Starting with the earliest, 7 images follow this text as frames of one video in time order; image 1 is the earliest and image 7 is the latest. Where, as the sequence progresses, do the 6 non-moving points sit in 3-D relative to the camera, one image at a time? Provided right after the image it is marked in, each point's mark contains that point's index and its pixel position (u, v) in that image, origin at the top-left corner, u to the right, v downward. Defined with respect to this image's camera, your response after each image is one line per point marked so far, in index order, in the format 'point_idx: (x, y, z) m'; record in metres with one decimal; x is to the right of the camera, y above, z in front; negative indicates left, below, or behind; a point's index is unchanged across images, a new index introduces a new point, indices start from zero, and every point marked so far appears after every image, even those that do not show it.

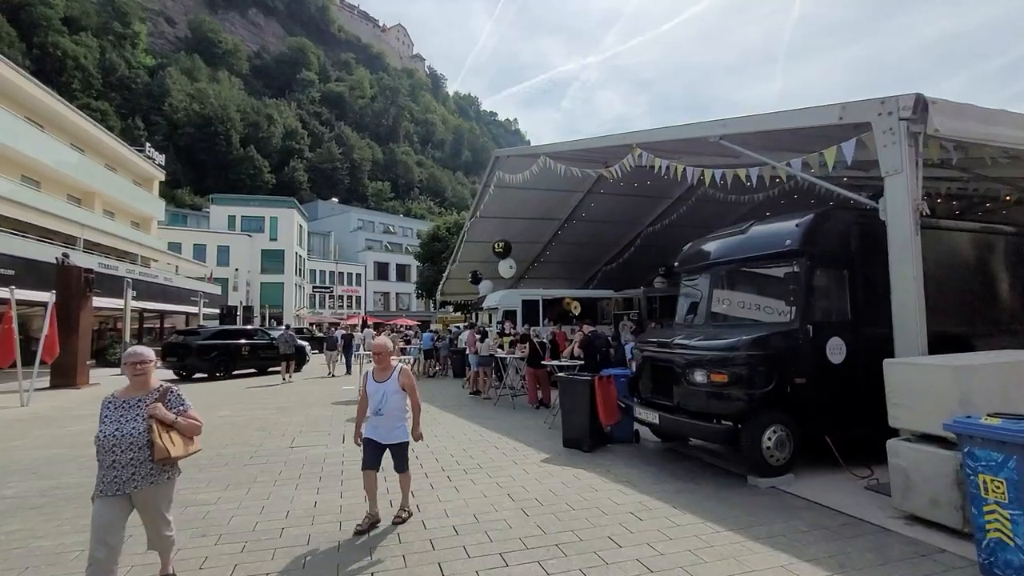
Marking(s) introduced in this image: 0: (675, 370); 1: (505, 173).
0: (+1.9, -1.0, +5.7) m
1: (-0.3, +4.7, +19.8) m
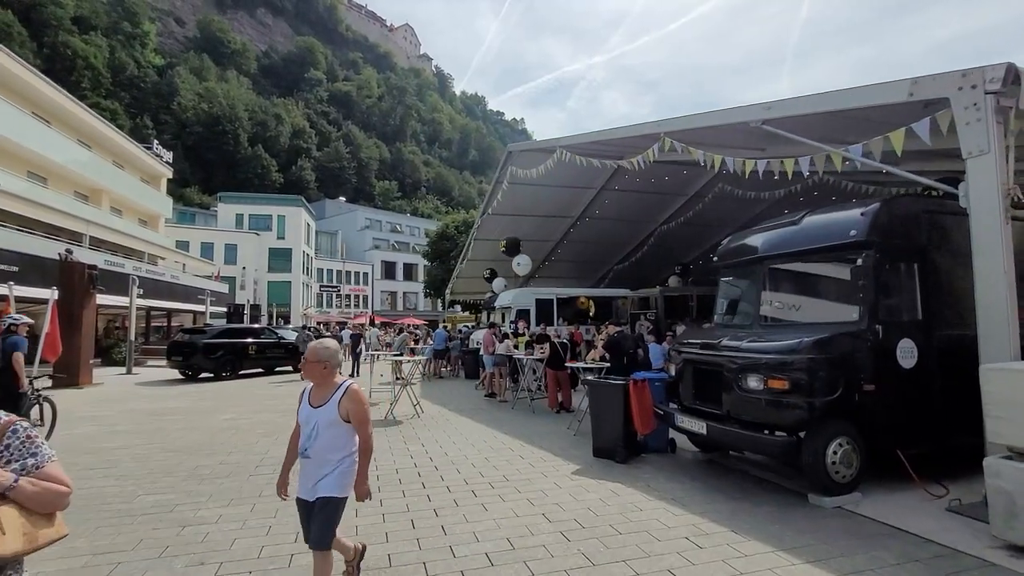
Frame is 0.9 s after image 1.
0: (+2.2, -0.9, +5.1) m
1: (+0.3, +4.7, +19.3) m
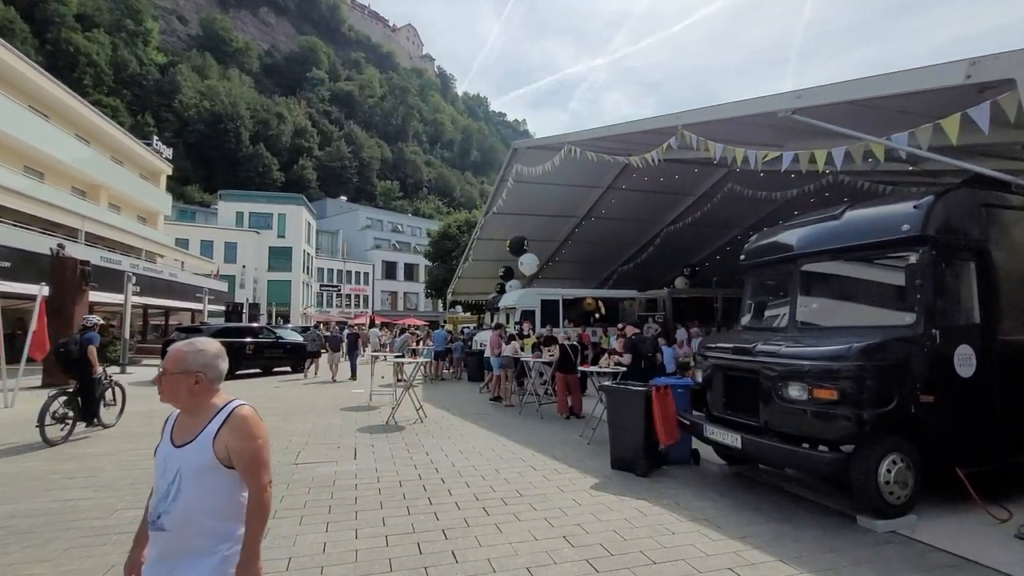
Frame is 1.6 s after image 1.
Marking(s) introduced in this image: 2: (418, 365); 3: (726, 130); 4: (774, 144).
0: (+2.4, -0.9, +4.7) m
1: (+0.5, +4.7, +18.9) m
2: (-2.3, -1.9, +12.2) m
3: (+4.1, +2.9, +8.6) m
4: (+5.0, +2.8, +9.1) m
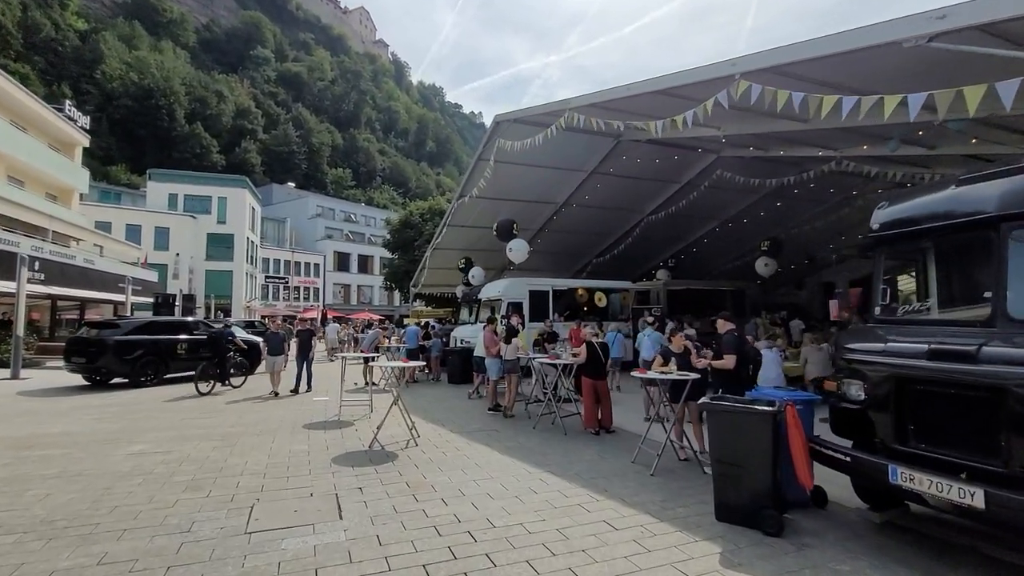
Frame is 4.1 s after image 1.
0: (+3.0, -0.7, +3.0) m
1: (-0.2, +5.0, +16.9) m
2: (-2.4, -1.6, +10.0) m
3: (+4.4, +3.1, +7.1) m
4: (+5.2, +3.0, +7.7) m
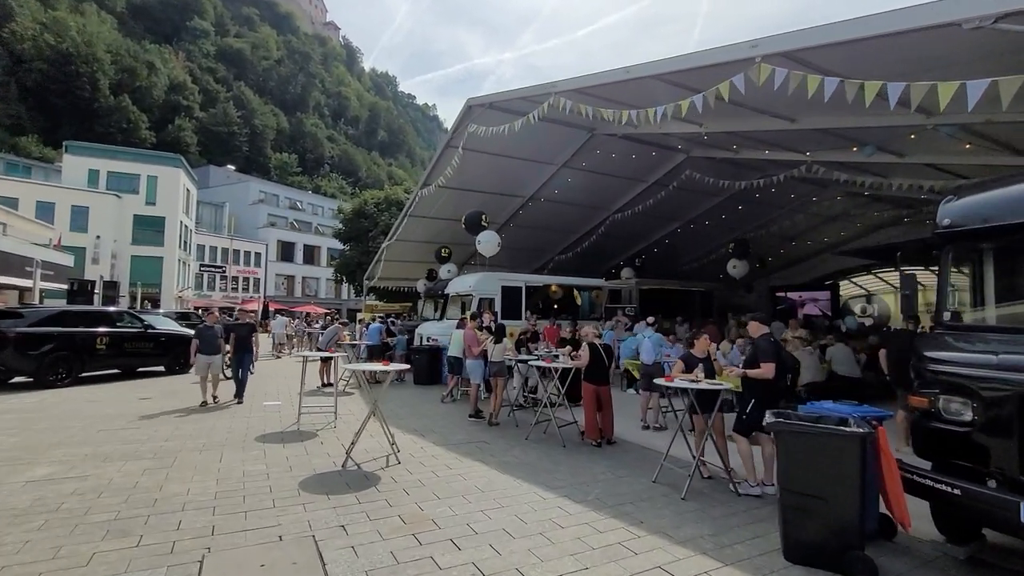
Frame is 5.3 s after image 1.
0: (+3.4, -0.8, +2.5) m
1: (-1.1, +5.2, +16.0) m
2: (-2.7, -1.5, +8.9) m
3: (+4.5, +3.1, +6.7) m
4: (+5.2, +2.9, +7.3) m
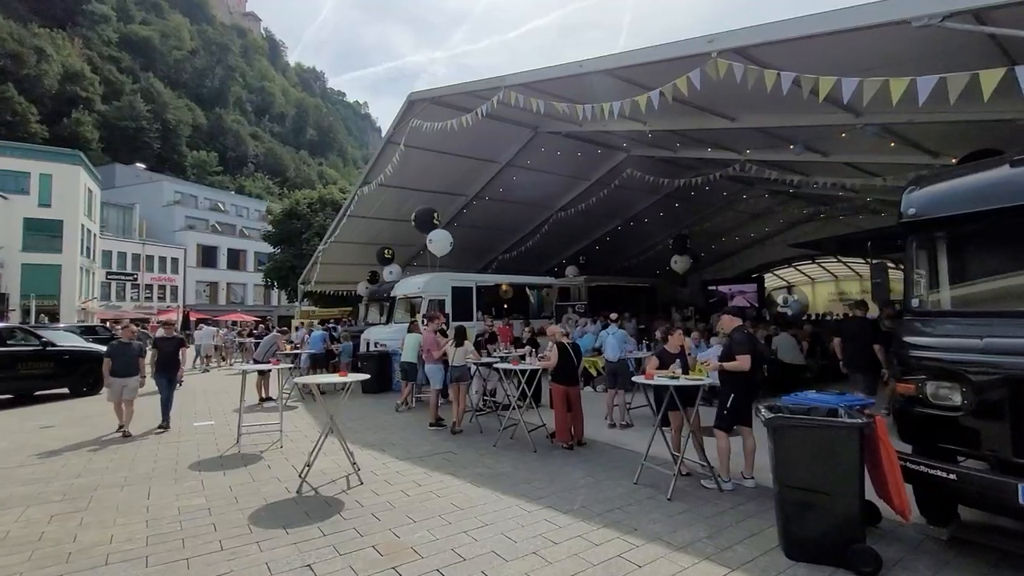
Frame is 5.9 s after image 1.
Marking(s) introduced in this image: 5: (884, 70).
0: (+3.5, -0.6, +2.6) m
1: (-2.8, +5.2, +15.4) m
2: (-3.4, -1.6, +8.2) m
3: (+3.9, +3.2, +6.9) m
4: (+4.5, +3.1, +7.6) m
5: (+5.2, +3.1, +6.9) m
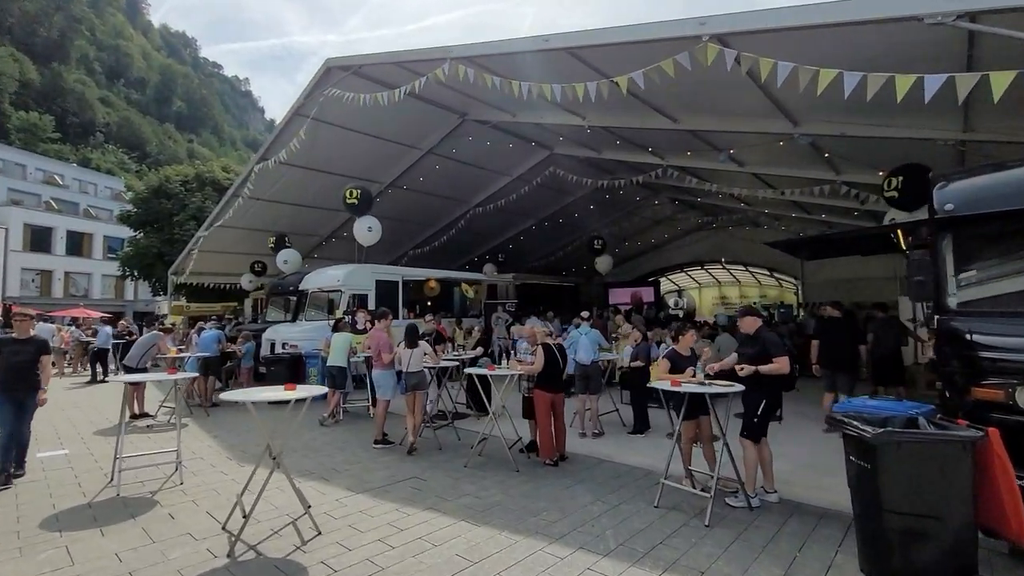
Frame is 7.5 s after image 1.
0: (+4.0, -0.6, +2.5) m
1: (-4.8, +5.3, +13.6) m
2: (-4.0, -1.4, +6.5) m
3: (+3.6, +3.2, +6.7) m
4: (+4.0, +3.1, +7.6) m
5: (+4.9, +3.0, +7.1) m
